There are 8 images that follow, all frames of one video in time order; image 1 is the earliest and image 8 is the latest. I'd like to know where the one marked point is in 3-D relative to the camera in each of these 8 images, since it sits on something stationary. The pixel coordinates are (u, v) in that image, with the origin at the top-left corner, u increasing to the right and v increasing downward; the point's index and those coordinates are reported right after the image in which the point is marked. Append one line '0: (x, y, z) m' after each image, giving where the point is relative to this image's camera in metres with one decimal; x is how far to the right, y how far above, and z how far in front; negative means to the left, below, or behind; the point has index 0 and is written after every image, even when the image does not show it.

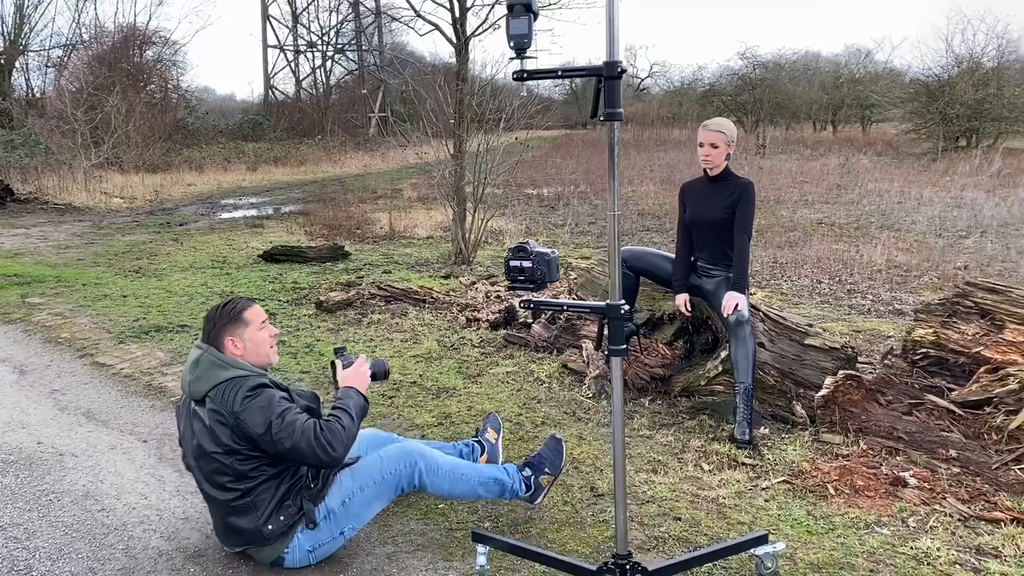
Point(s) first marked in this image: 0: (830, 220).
0: (+5.2, +1.1, +14.6) m
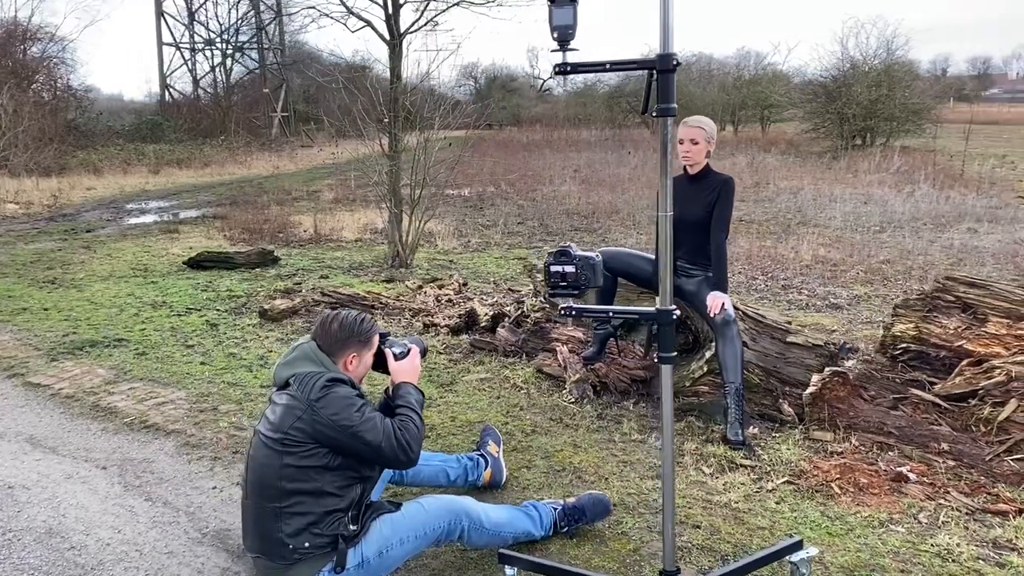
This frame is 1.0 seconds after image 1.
0: (+4.0, +1.2, +14.9) m
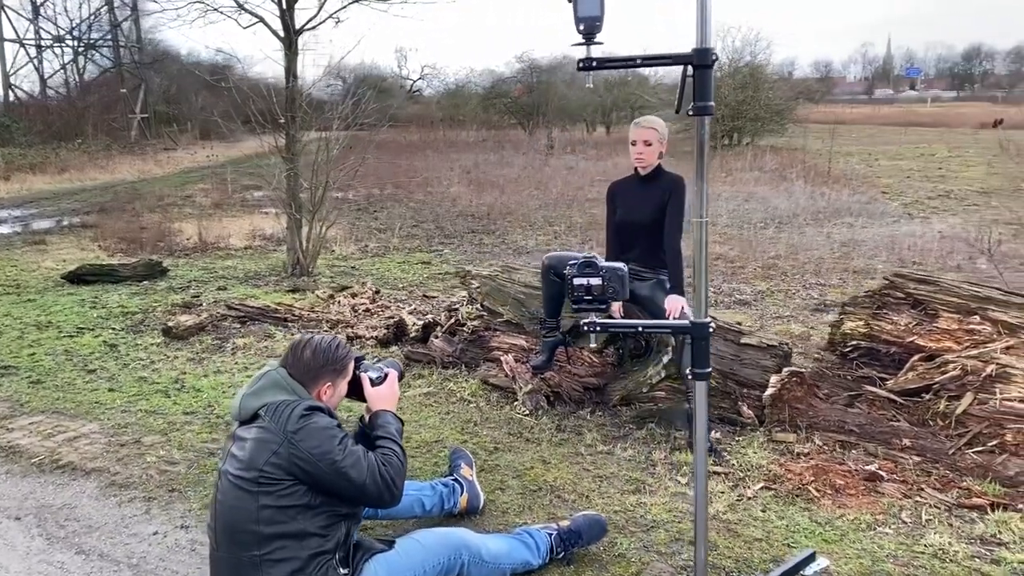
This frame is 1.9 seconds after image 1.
0: (+2.2, +1.2, +15.1) m
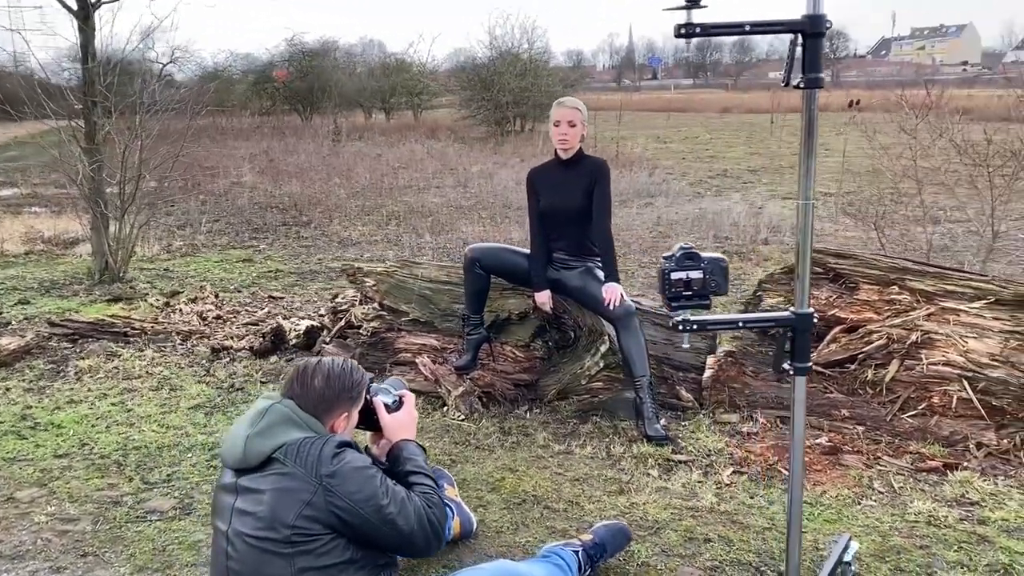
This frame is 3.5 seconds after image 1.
0: (-1.0, +1.5, +15.0) m
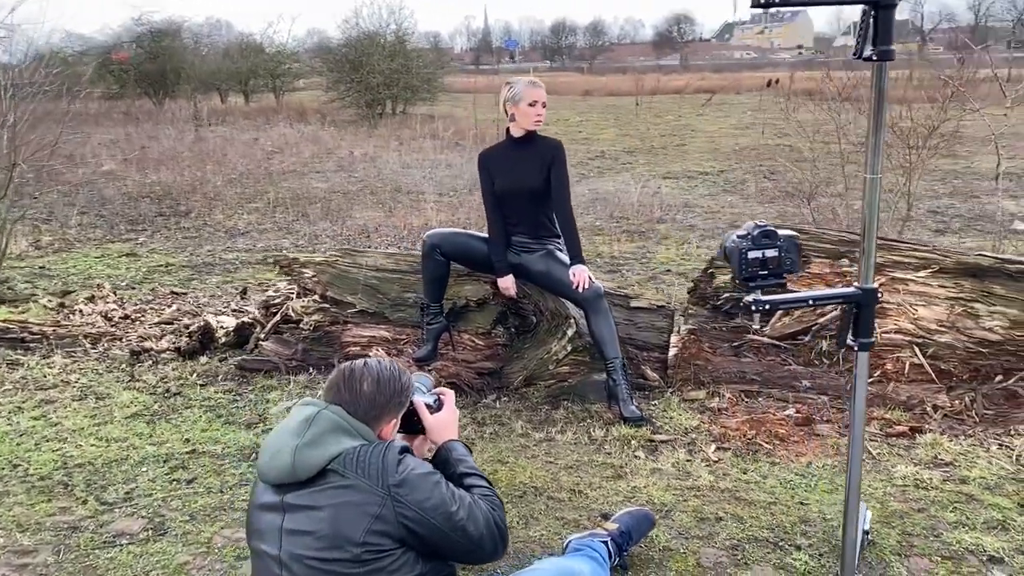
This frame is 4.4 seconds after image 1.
0: (-2.8, +1.6, +14.5) m
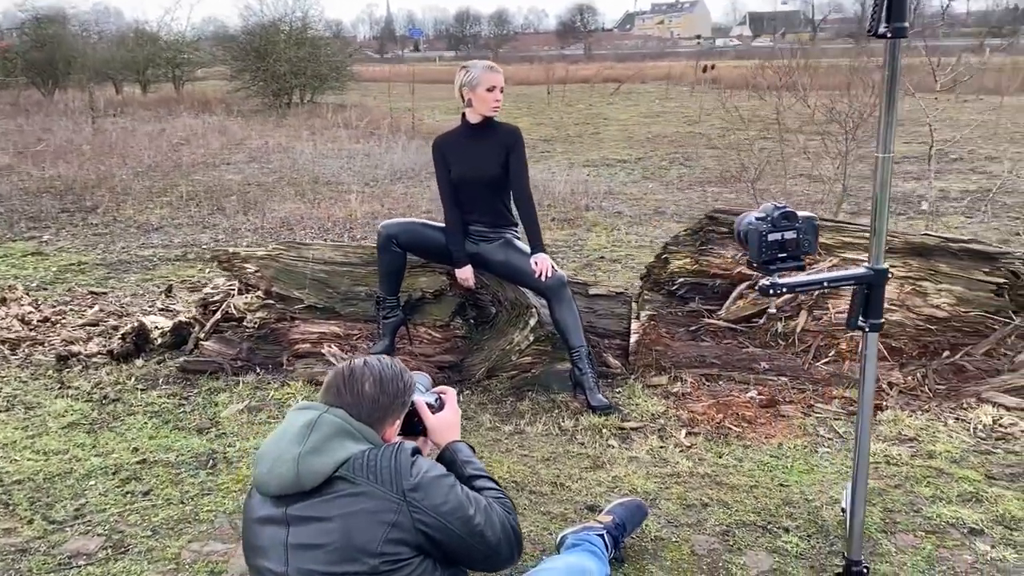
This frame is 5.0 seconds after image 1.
0: (-4.1, +1.7, +14.1) m
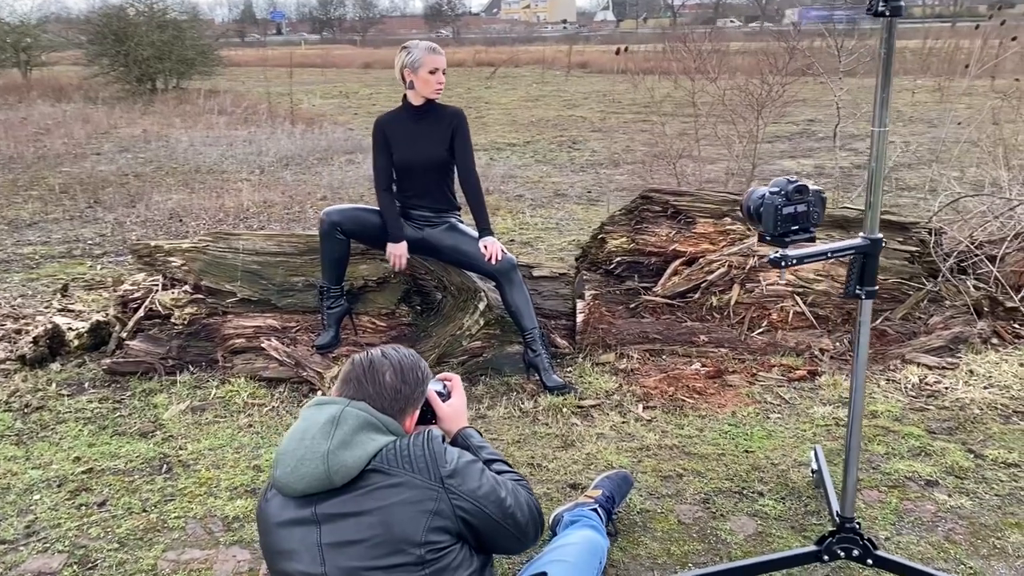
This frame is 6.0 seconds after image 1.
0: (-5.7, +1.8, +13.3) m
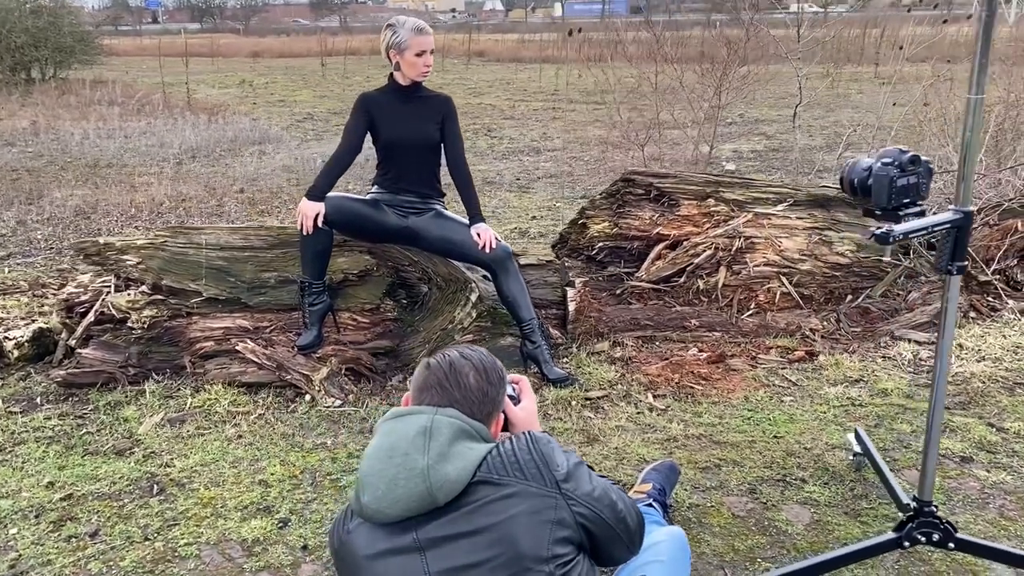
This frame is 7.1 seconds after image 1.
0: (-6.9, +1.7, +12.4) m
